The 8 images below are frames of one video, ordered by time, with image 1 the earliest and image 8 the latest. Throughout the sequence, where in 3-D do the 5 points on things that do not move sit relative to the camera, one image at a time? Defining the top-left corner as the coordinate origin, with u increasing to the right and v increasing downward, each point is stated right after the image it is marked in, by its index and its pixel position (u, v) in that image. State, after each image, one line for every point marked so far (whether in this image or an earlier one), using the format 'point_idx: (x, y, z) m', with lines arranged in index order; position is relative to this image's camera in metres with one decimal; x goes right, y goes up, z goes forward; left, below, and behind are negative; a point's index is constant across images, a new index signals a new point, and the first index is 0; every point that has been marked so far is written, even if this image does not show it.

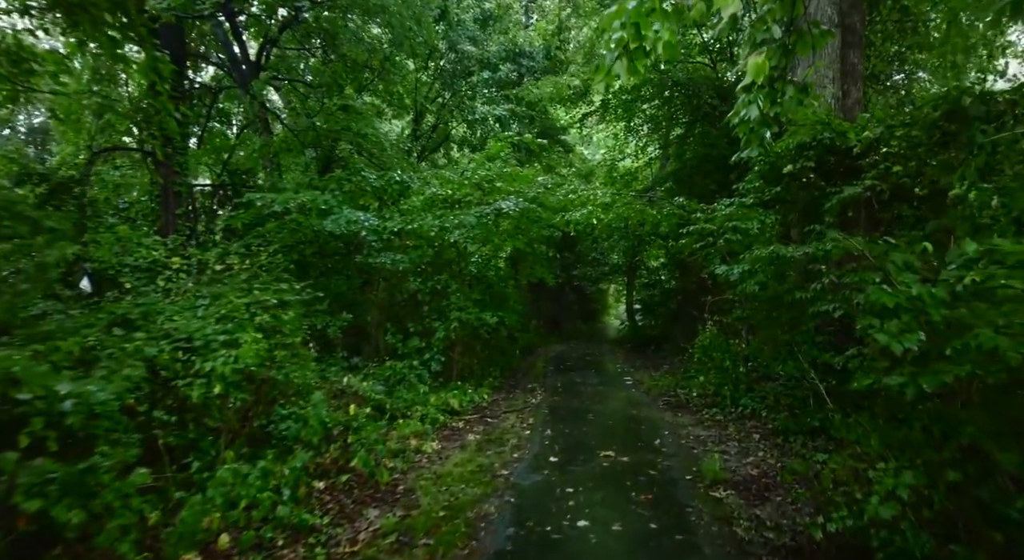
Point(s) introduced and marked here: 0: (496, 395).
0: (-0.2, -1.8, +8.5) m
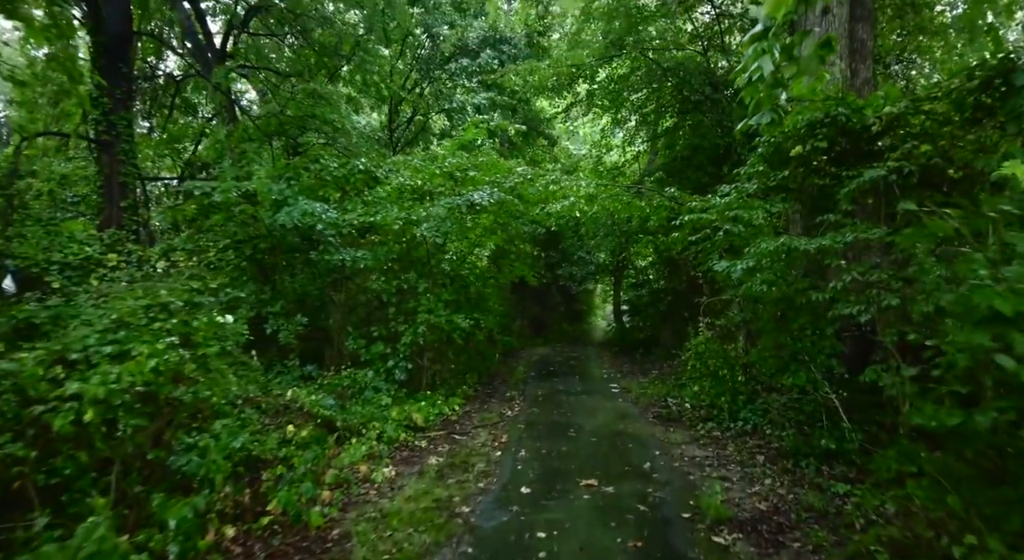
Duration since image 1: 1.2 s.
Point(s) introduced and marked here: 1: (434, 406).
0: (-0.6, -1.7, +7.8) m
1: (-1.0, -1.6, +7.0) m
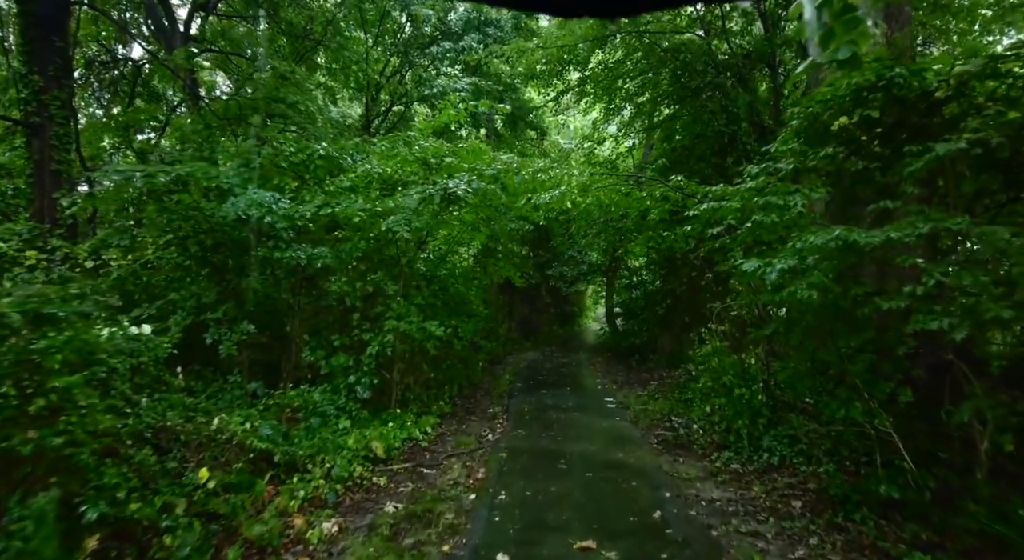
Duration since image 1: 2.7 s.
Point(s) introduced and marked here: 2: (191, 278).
0: (-0.8, -1.8, +6.8) m
1: (-1.2, -1.6, +6.0) m
2: (-3.7, 0.0, +6.3) m
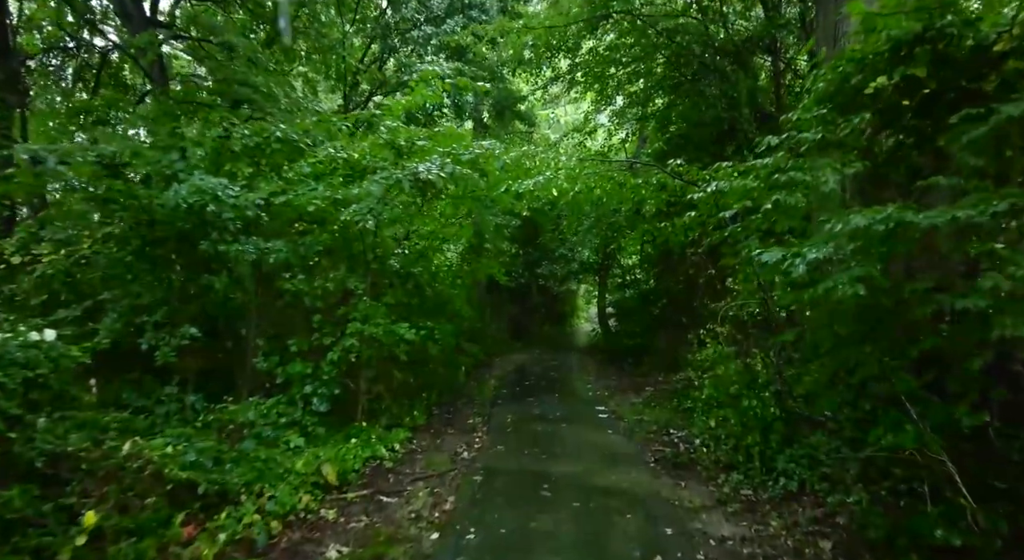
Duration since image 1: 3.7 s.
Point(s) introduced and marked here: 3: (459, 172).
0: (-1.0, -1.7, +6.0) m
1: (-1.4, -1.6, +5.3) m
2: (-3.9, +0.1, +5.6) m
3: (-0.6, +1.2, +6.1) m
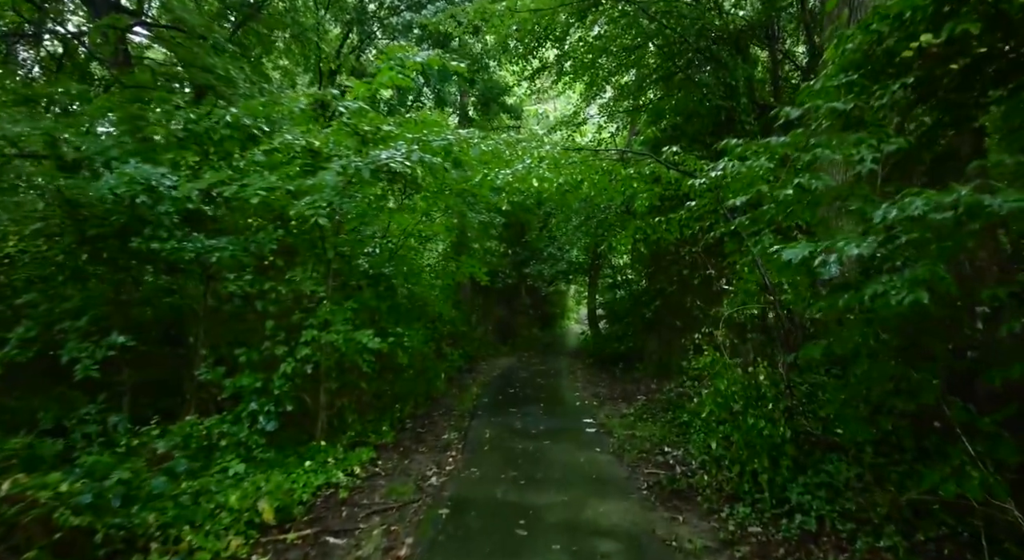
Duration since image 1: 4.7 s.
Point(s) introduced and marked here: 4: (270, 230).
0: (-1.2, -1.8, +5.4) m
1: (-1.6, -1.6, +4.7) m
2: (-4.1, 0.0, +4.9) m
3: (-0.8, +1.2, +5.5) m
4: (-2.4, +0.5, +5.4) m
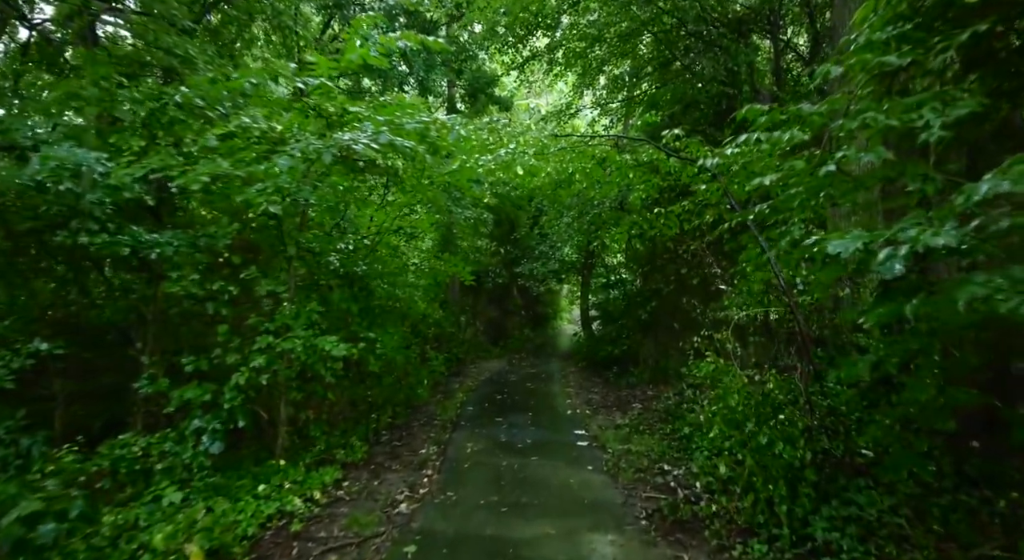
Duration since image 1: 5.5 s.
0: (-1.4, -1.7, +4.8) m
1: (-1.7, -1.6, +4.1) m
2: (-4.2, 0.0, +4.3) m
3: (-1.0, +1.2, +4.9) m
4: (-2.5, +0.5, +4.8) m
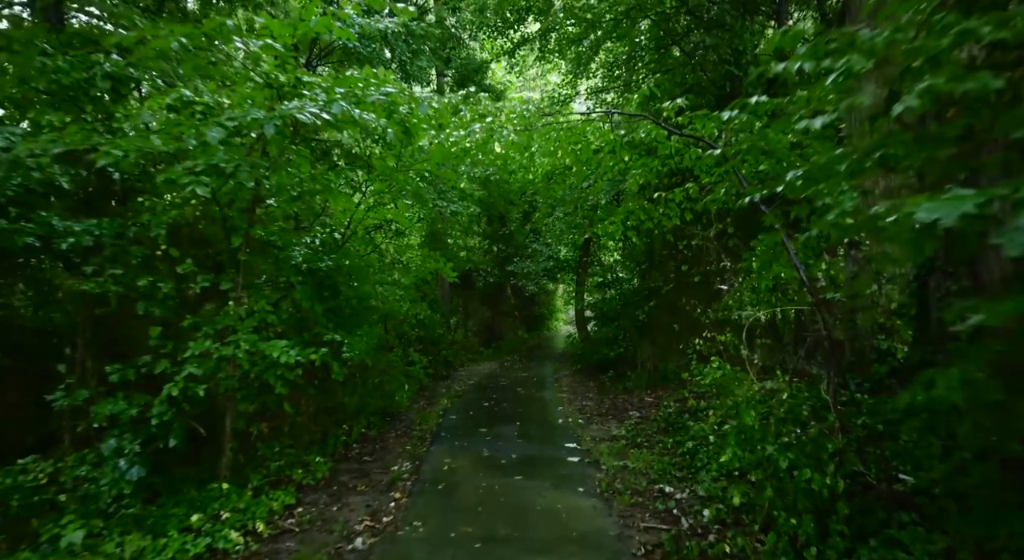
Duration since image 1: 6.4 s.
0: (-1.5, -1.7, +4.2) m
1: (-1.9, -1.6, +3.4) m
2: (-4.4, +0.1, +3.7) m
3: (-1.1, +1.2, +4.3) m
4: (-2.7, +0.5, +4.2) m
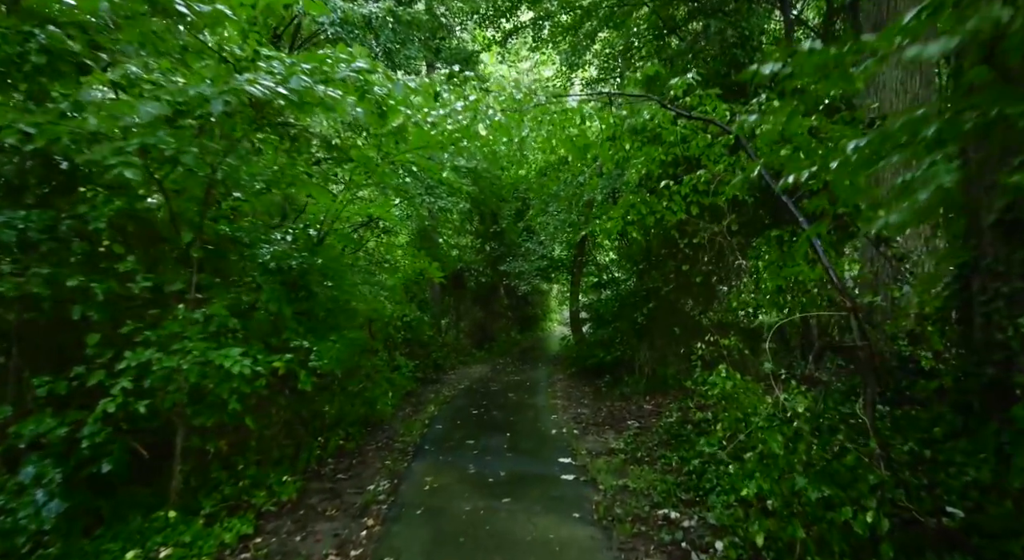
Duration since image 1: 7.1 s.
0: (-1.6, -1.7, +3.7) m
1: (-2.0, -1.6, +3.0) m
2: (-4.5, +0.1, +3.1) m
3: (-1.2, +1.2, +3.8) m
4: (-2.8, +0.5, +3.7) m
